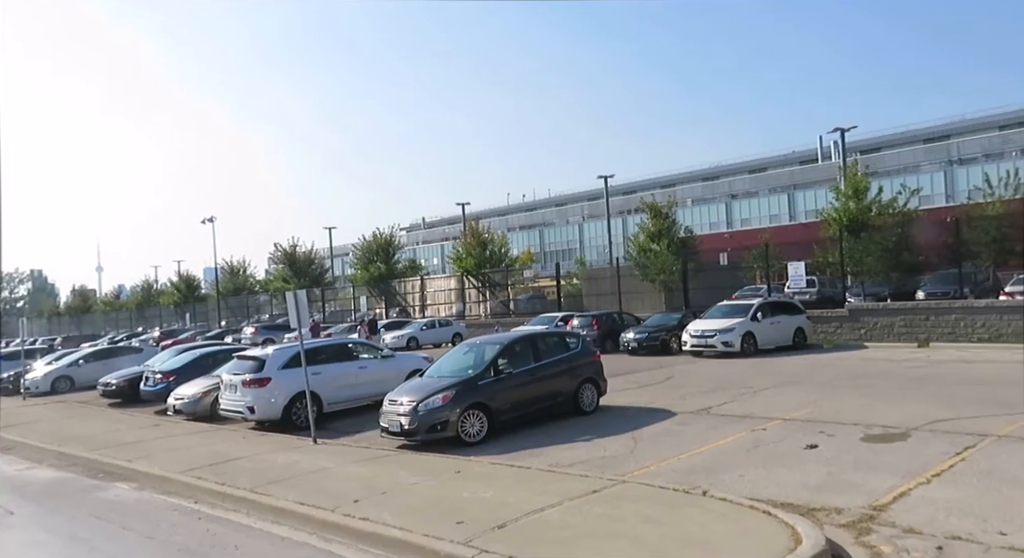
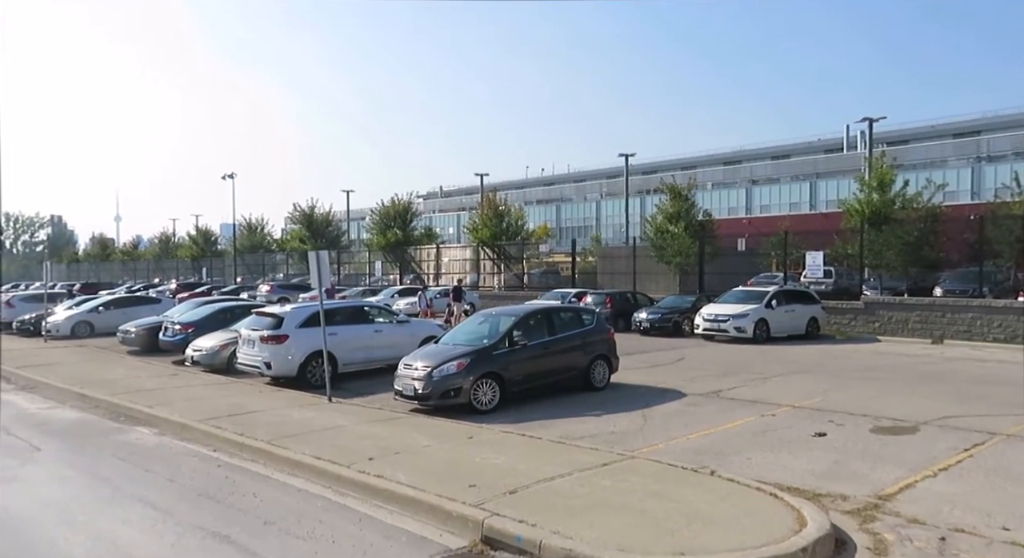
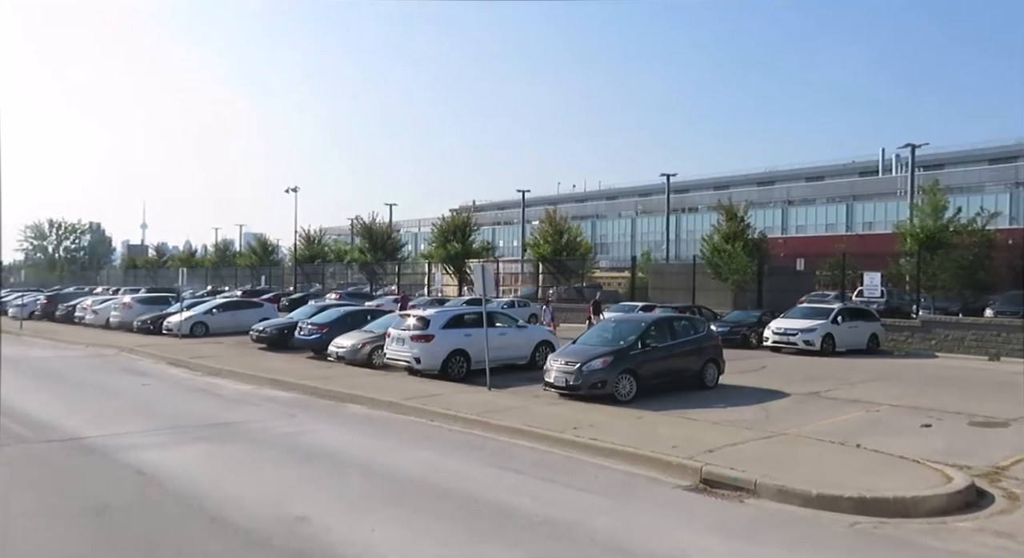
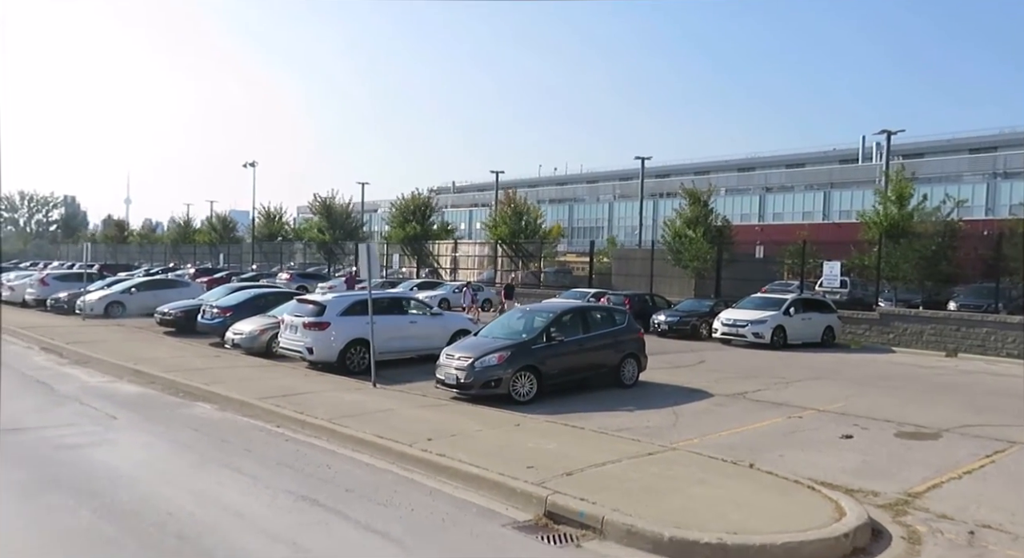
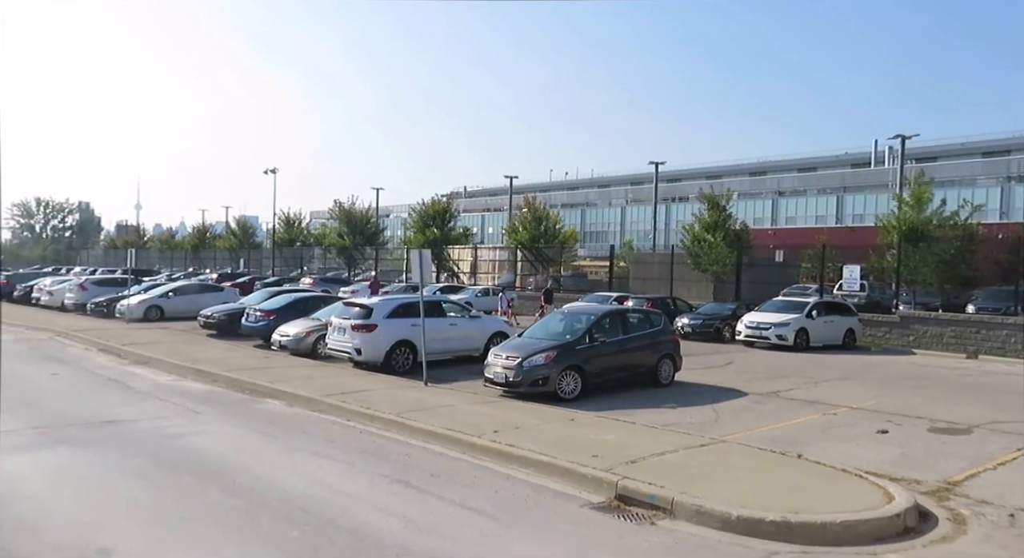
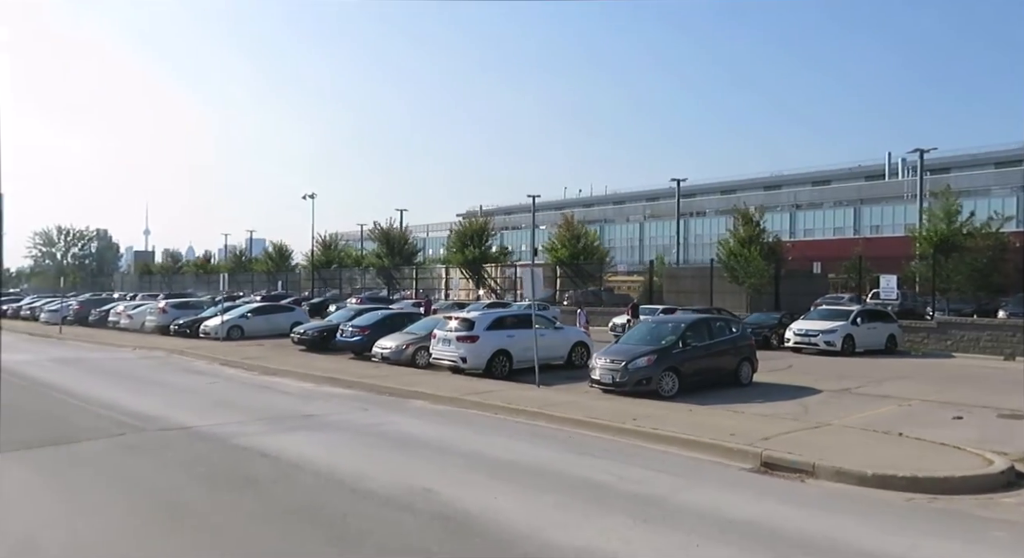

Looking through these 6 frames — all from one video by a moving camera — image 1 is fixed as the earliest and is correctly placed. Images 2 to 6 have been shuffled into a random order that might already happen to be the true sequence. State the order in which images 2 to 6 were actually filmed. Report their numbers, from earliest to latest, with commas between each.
2, 4, 5, 3, 6
